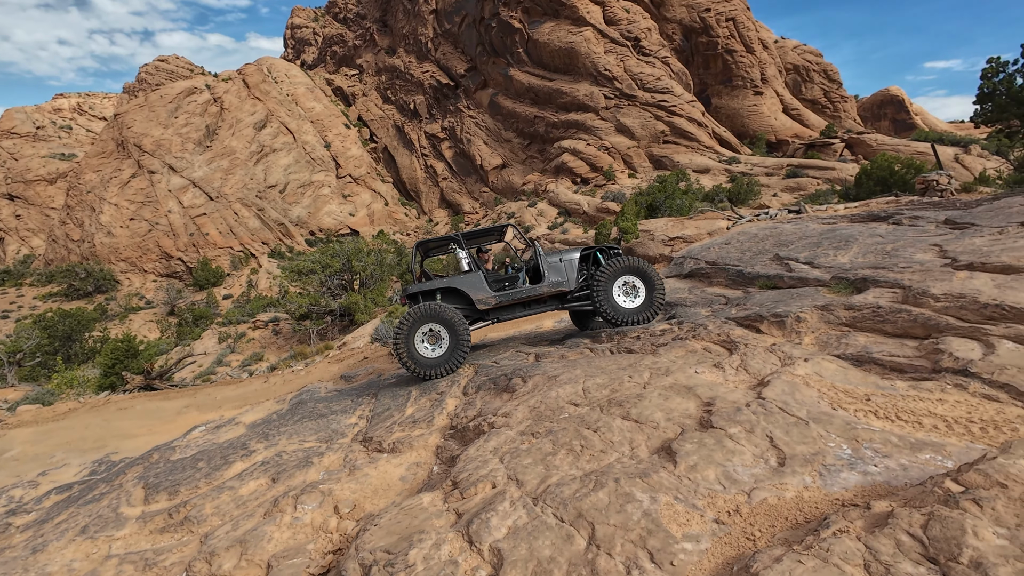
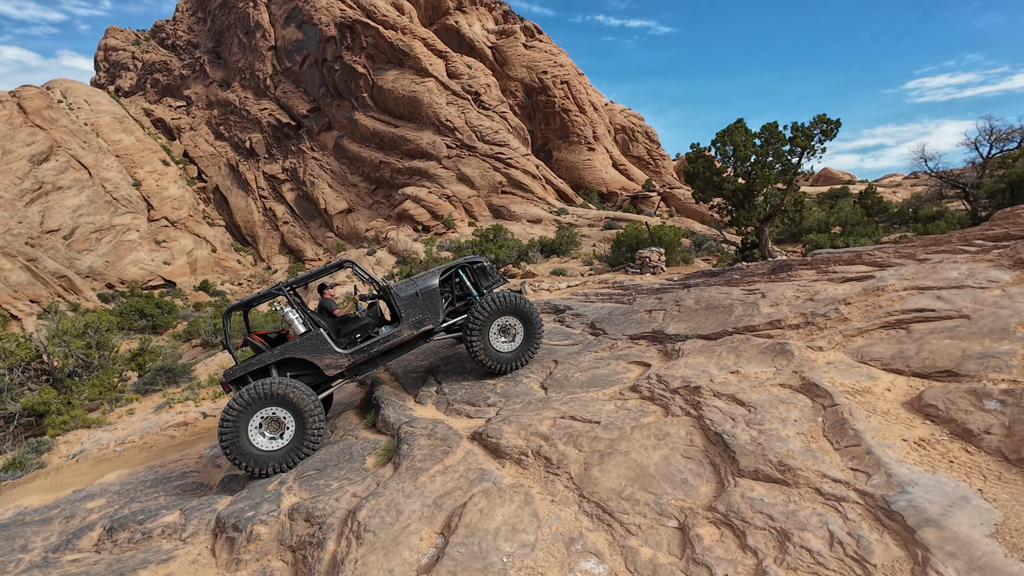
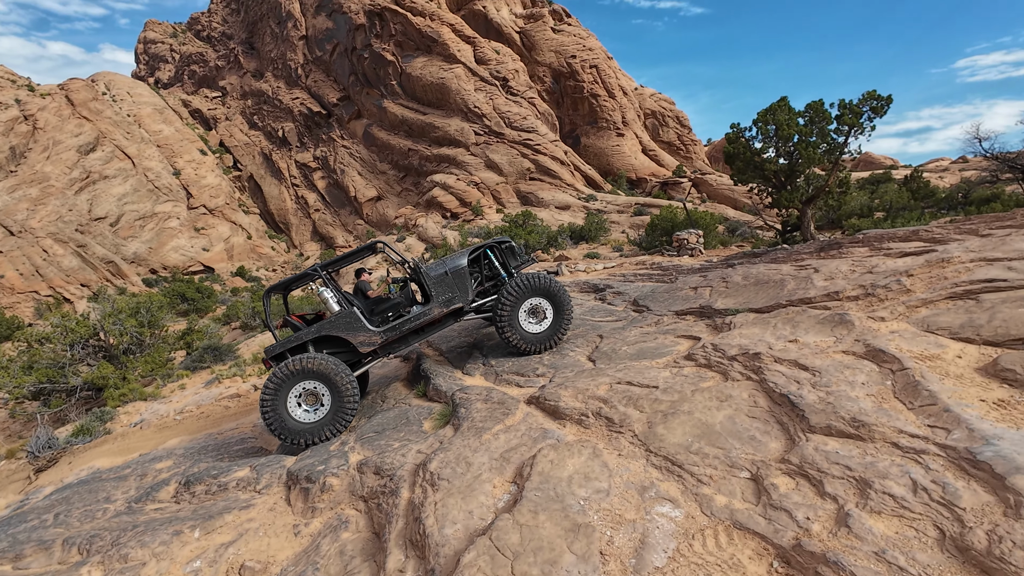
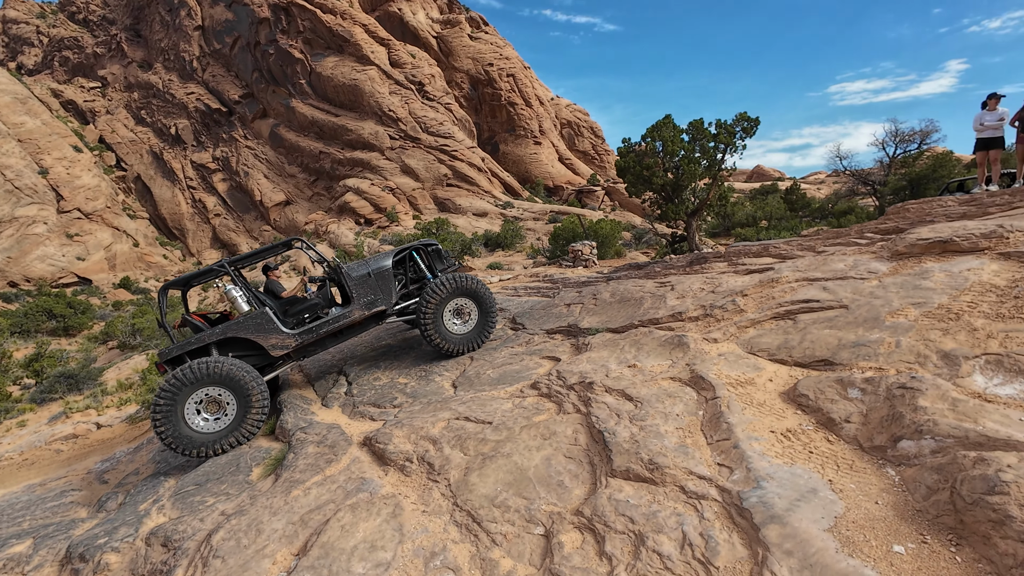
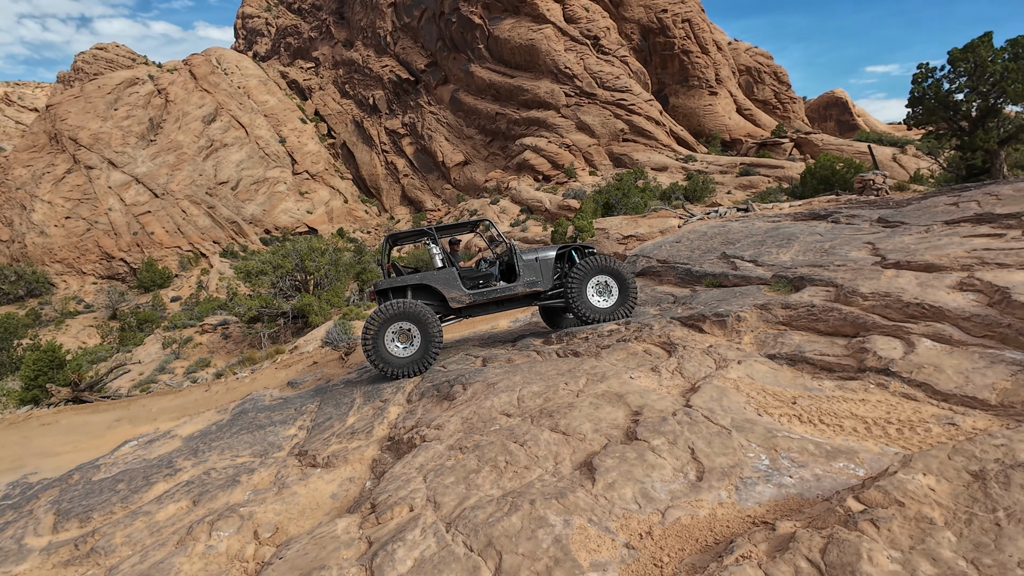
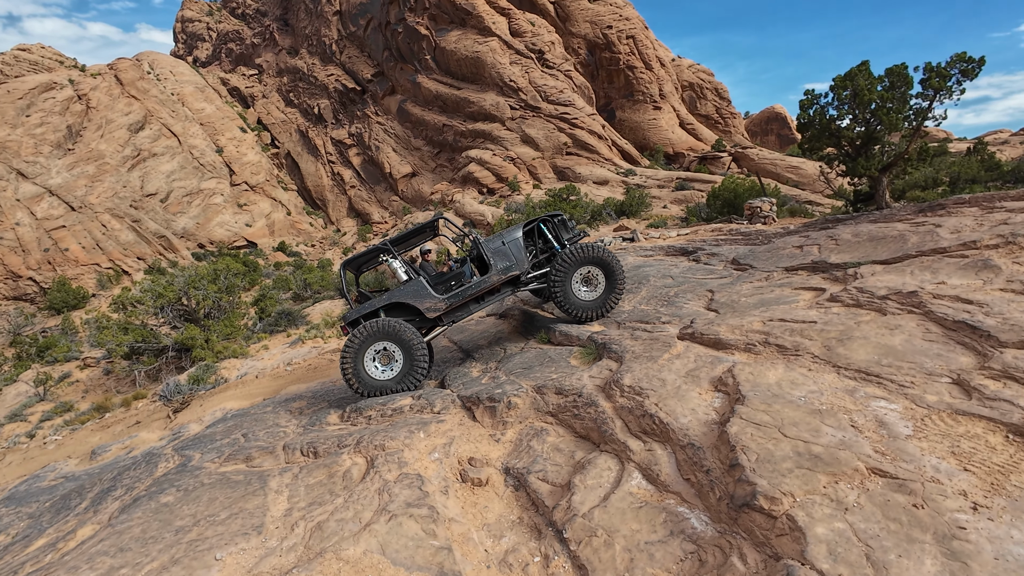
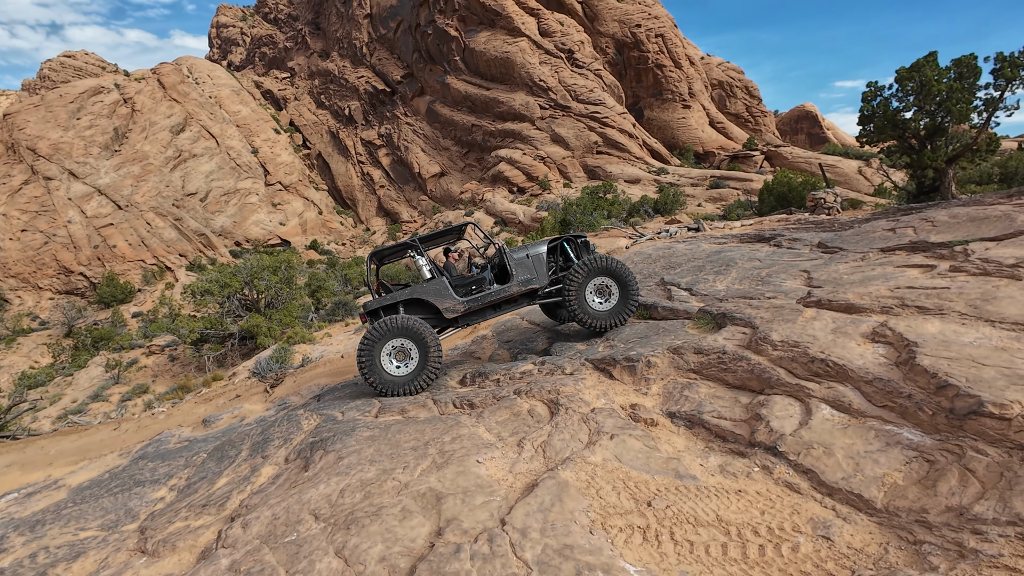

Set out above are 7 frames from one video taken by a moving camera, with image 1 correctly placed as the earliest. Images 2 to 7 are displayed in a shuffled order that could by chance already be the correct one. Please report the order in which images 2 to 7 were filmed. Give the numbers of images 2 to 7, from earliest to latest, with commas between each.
5, 7, 6, 3, 2, 4
